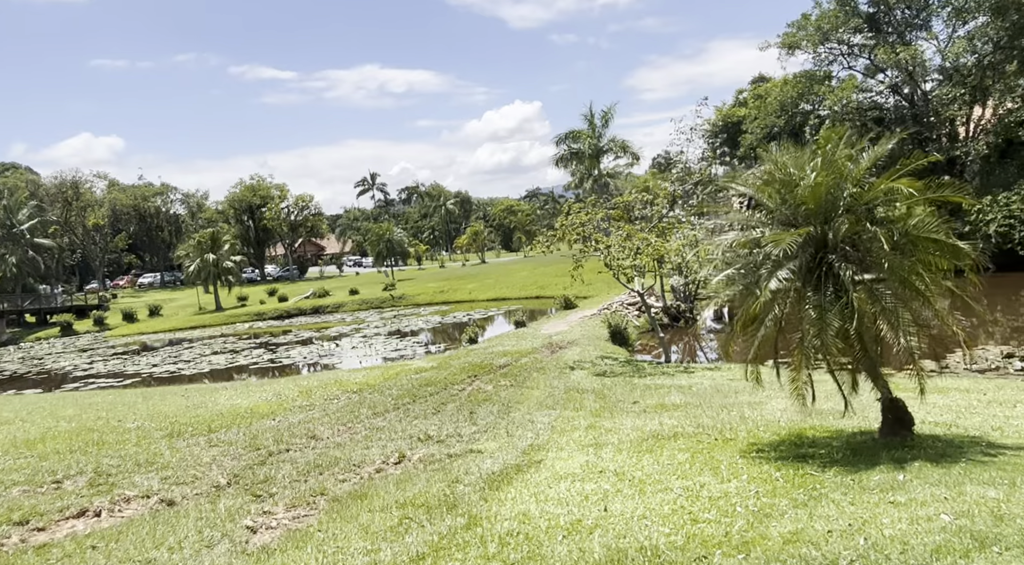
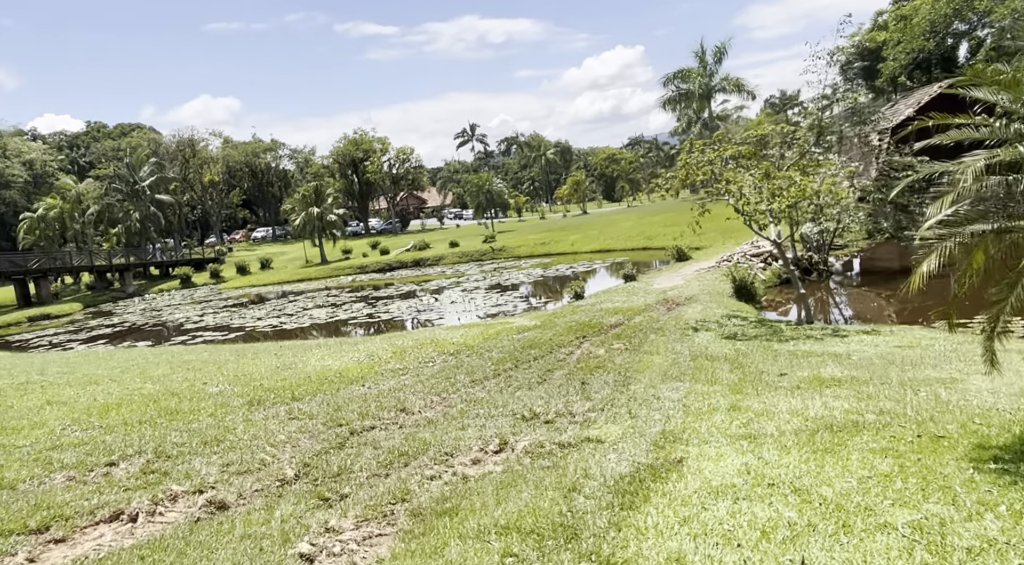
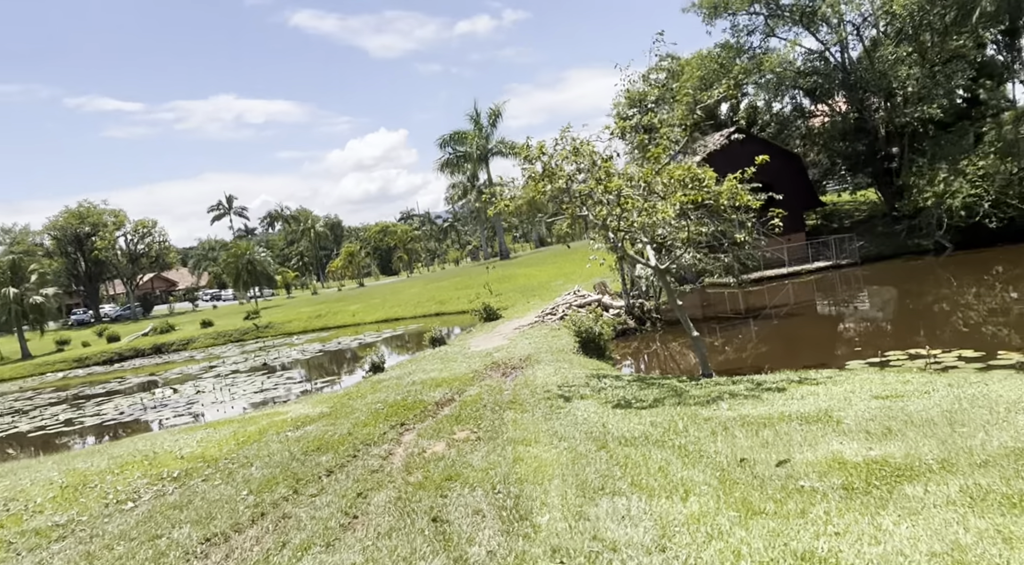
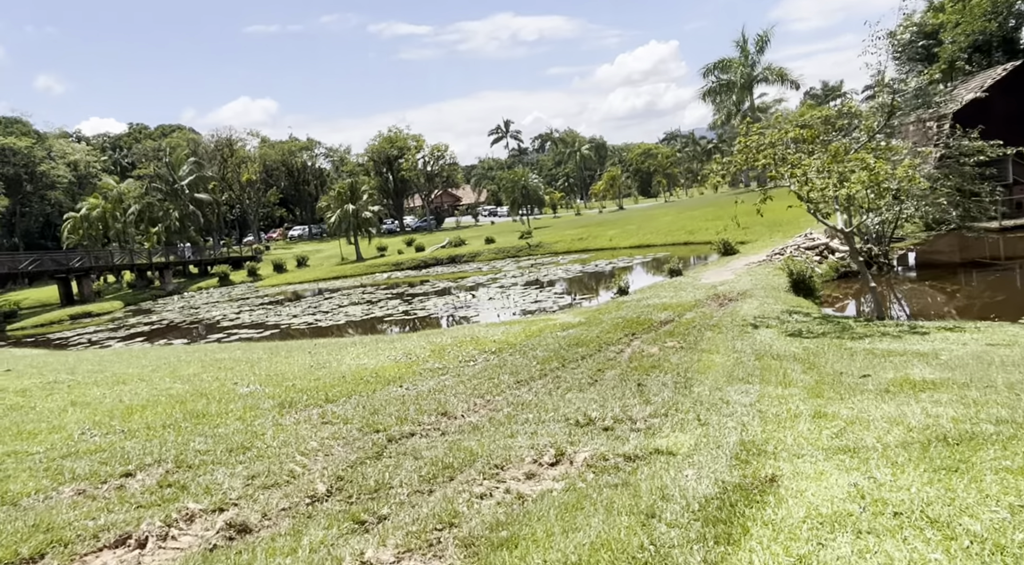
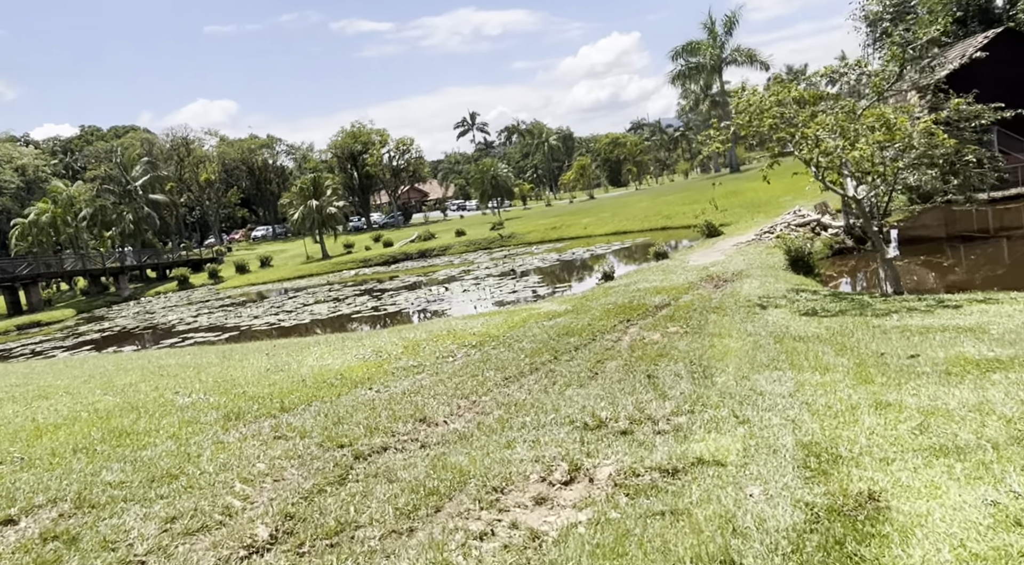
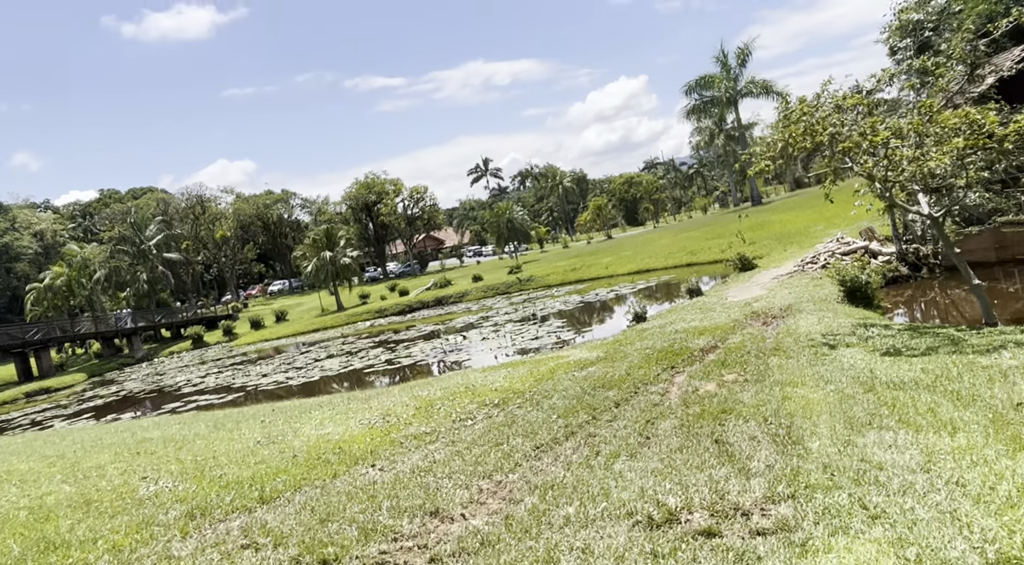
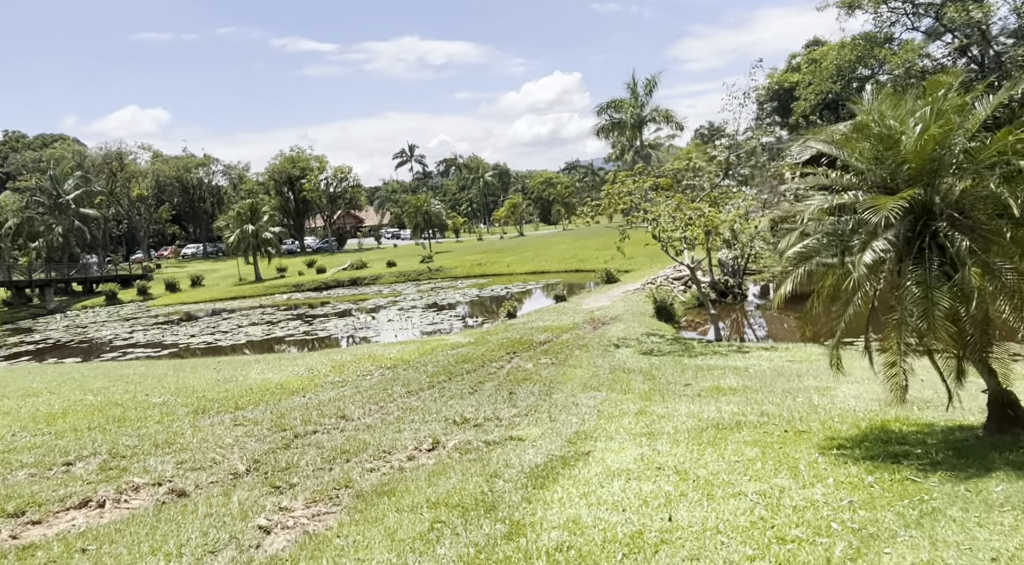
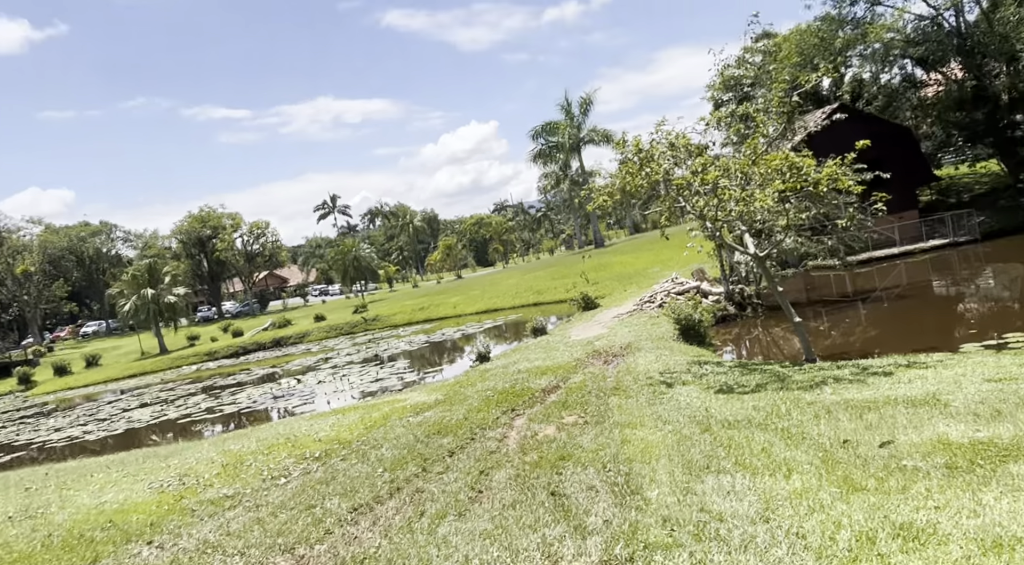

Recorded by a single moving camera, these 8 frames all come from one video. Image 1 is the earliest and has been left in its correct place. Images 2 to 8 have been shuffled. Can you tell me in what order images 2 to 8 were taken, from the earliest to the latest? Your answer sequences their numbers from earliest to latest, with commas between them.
7, 2, 4, 5, 6, 8, 3
